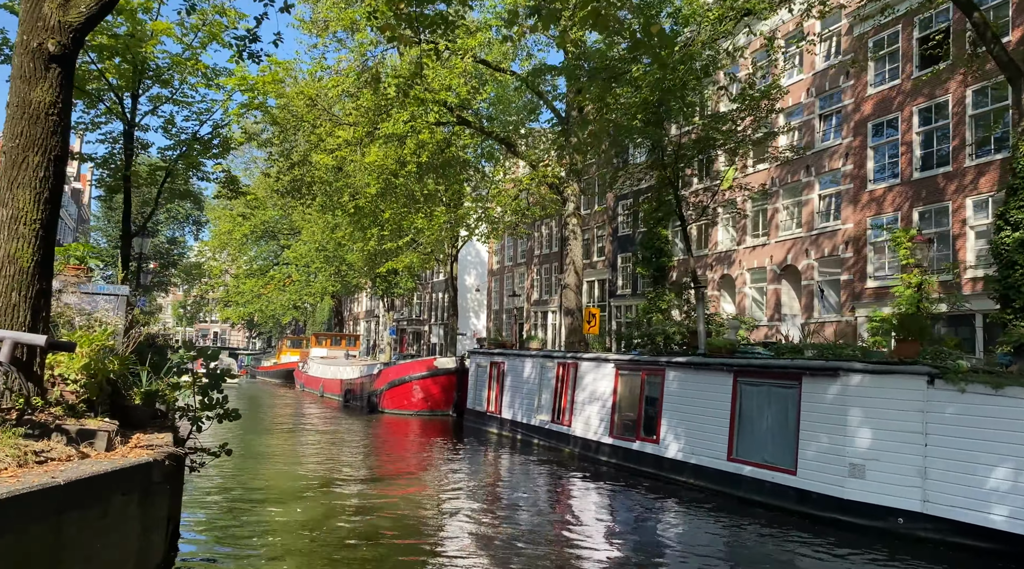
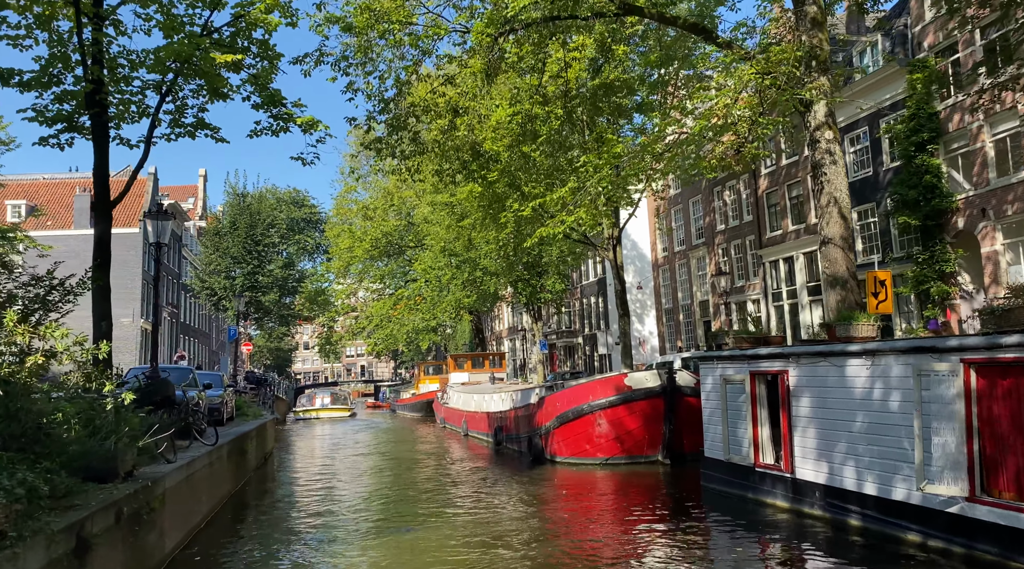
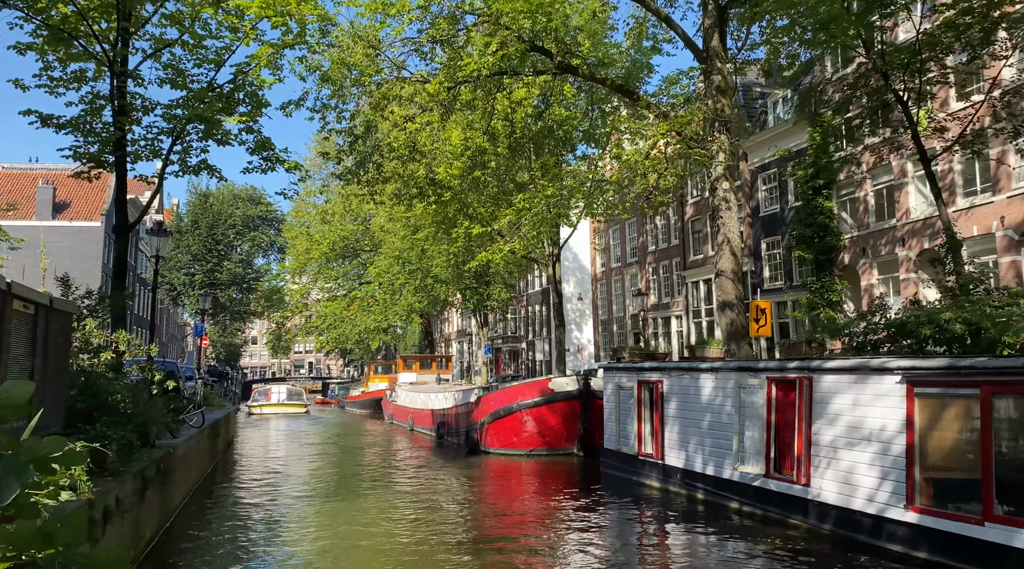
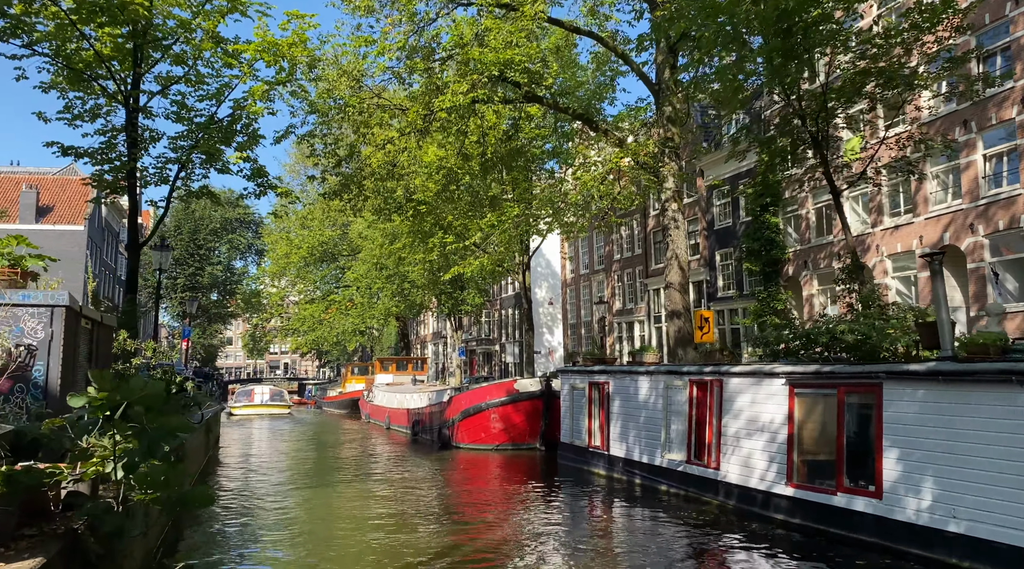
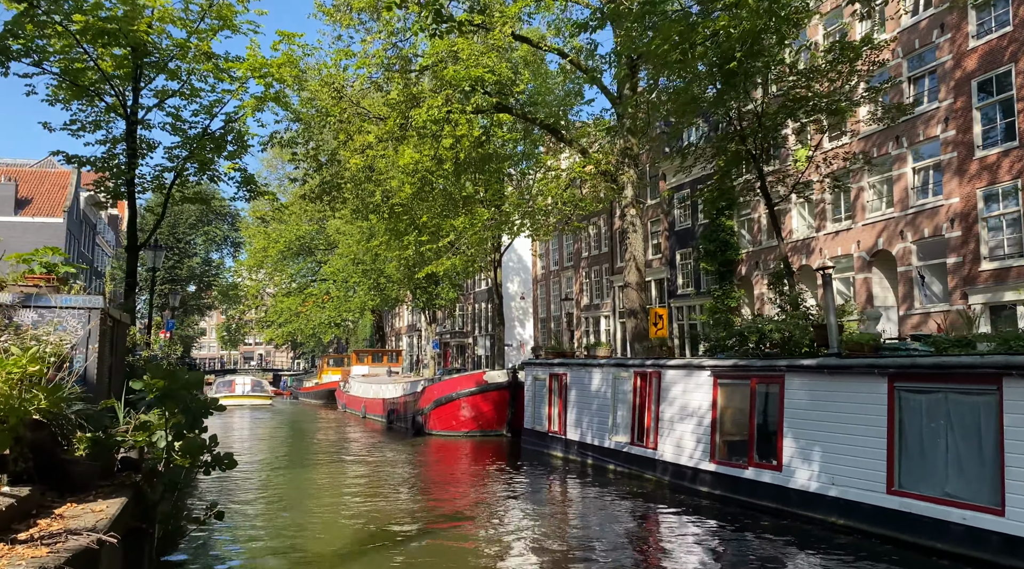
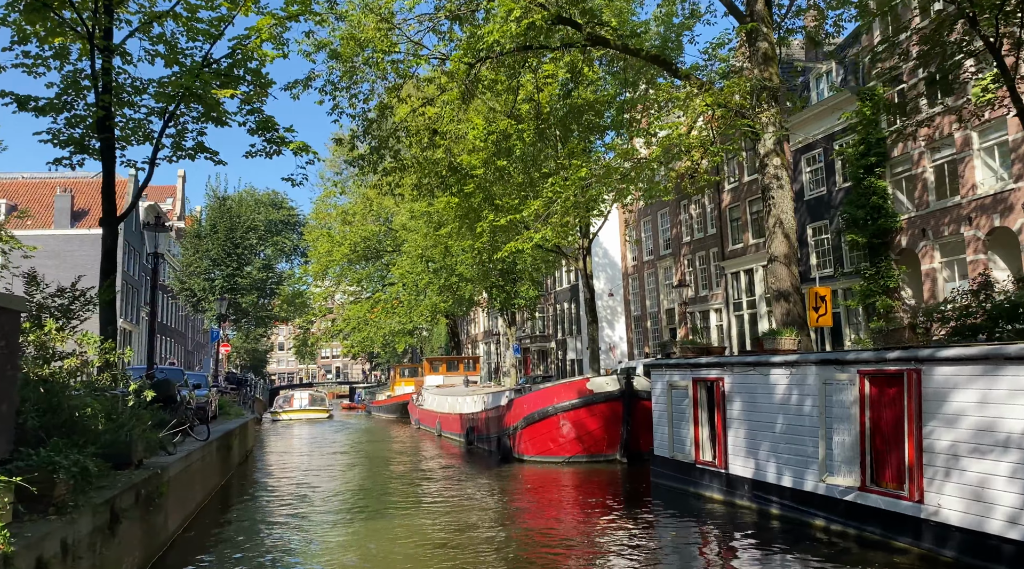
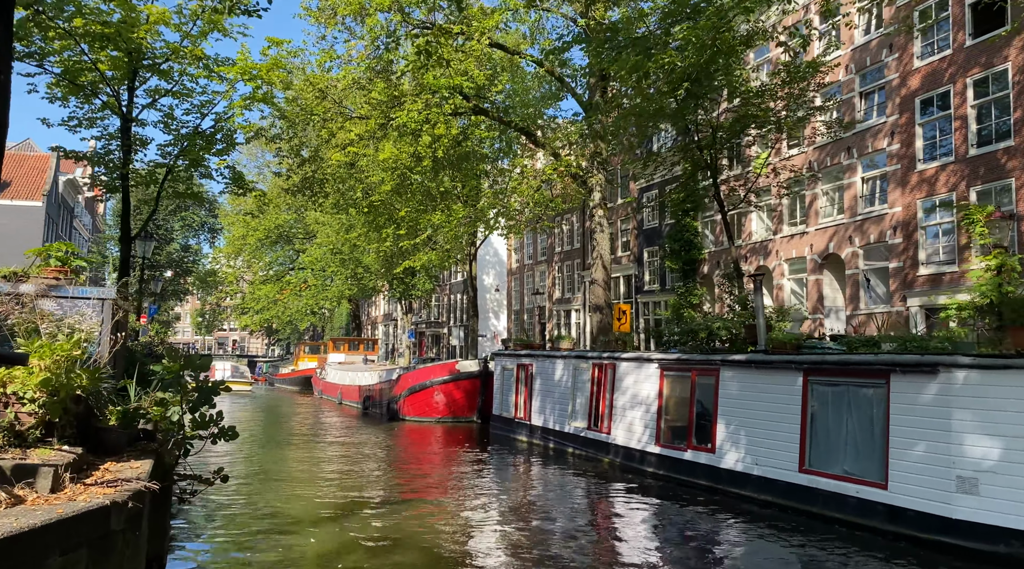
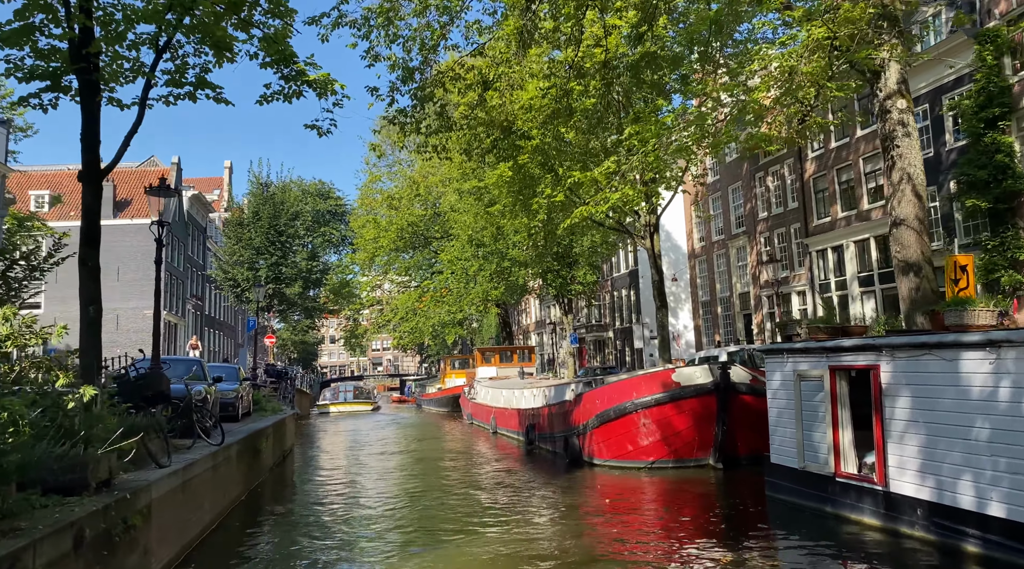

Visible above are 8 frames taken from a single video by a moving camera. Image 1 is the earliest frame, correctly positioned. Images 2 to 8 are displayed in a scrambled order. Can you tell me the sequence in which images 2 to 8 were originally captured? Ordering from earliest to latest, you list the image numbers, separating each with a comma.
7, 5, 4, 3, 6, 2, 8
